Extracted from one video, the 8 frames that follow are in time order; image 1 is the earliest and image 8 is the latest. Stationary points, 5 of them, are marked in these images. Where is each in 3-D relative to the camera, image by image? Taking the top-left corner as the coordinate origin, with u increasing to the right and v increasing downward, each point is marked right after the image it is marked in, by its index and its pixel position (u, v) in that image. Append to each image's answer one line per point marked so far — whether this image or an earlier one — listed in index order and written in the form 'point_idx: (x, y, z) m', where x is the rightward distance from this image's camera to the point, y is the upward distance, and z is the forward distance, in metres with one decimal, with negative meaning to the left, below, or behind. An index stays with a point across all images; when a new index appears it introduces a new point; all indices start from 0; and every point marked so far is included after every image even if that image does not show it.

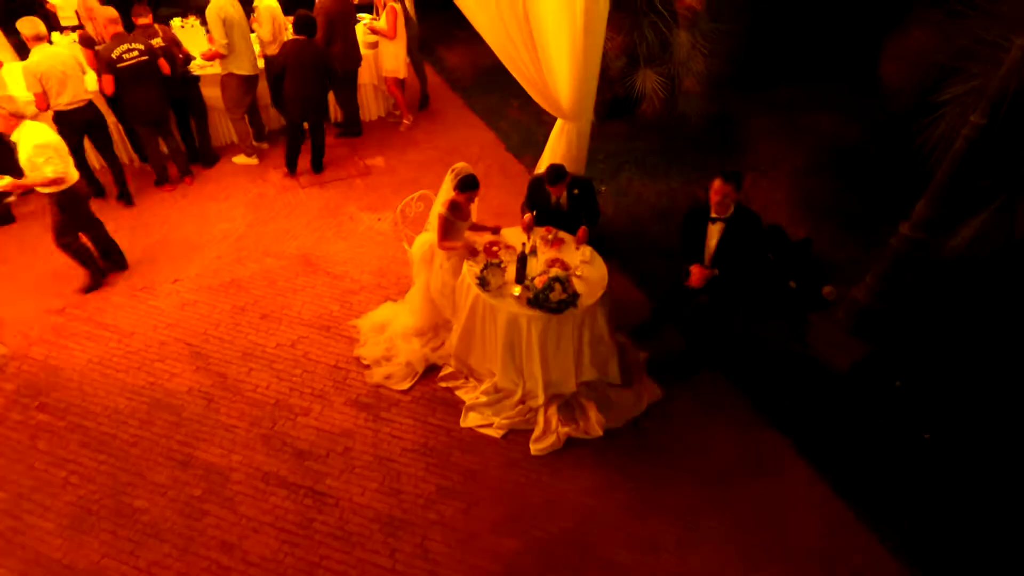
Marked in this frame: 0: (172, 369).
0: (-1.3, -0.3, +3.4) m
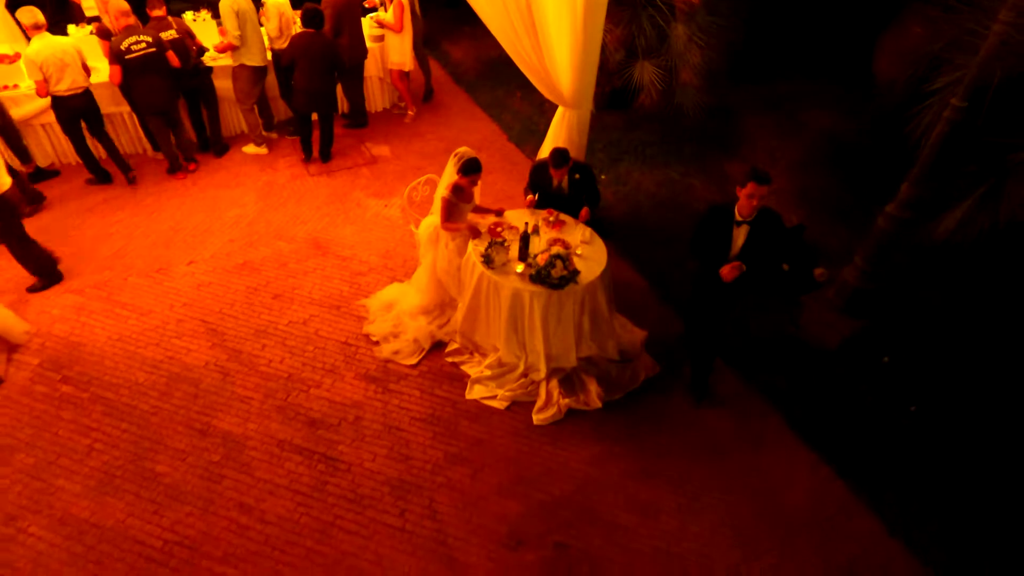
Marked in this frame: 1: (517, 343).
0: (-1.3, -0.2, +3.5) m
1: (0.0, -0.2, +3.3) m
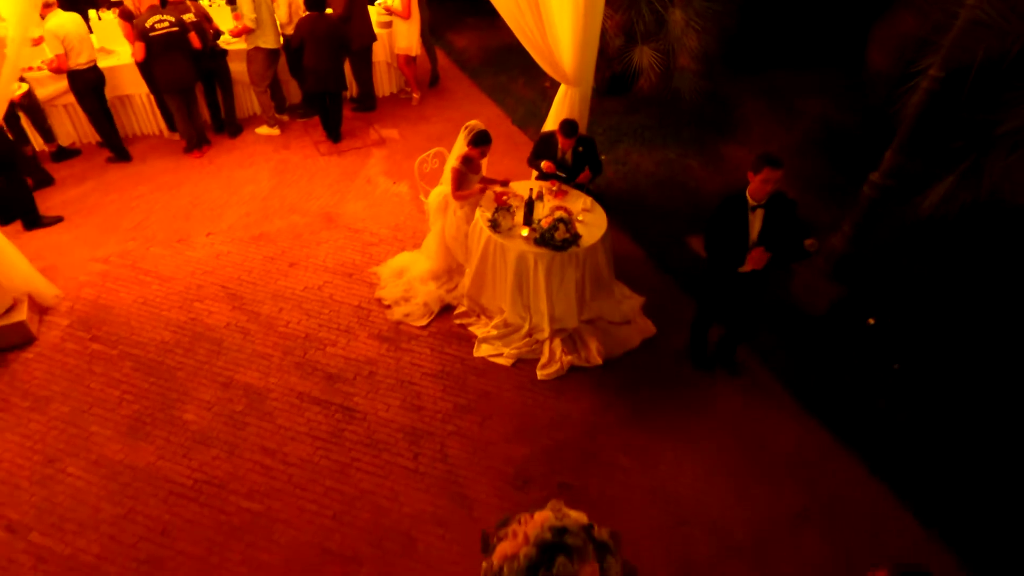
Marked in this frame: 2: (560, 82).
0: (-1.2, -0.1, +3.7) m
1: (0.0, -0.1, +3.5) m
2: (+0.2, +1.0, +4.1) m
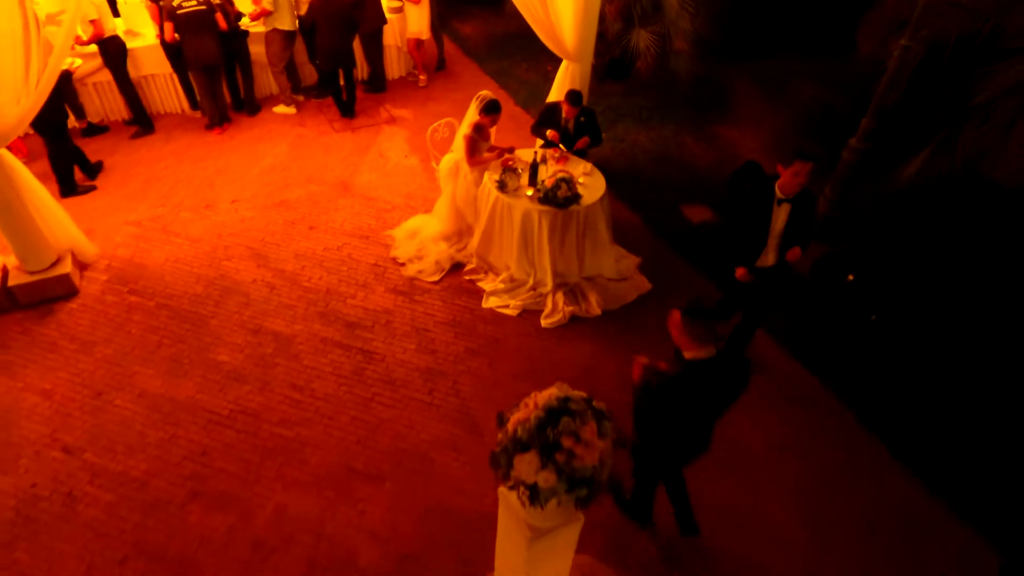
0: (-1.2, +0.1, +4.0) m
1: (+0.1, +0.1, +3.8) m
2: (+0.2, +1.1, +4.4) m
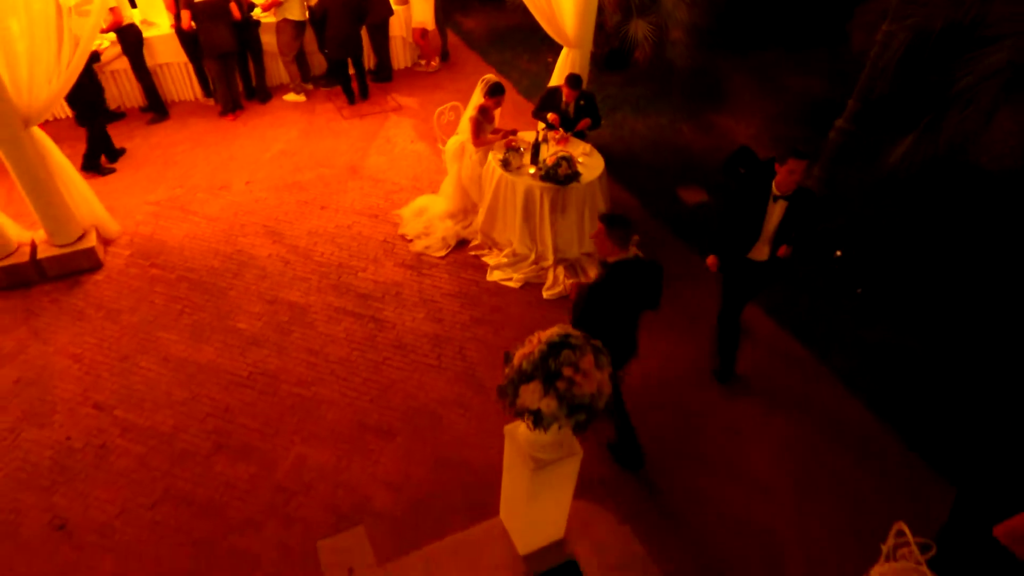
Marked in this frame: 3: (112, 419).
0: (-1.2, +0.2, +4.2) m
1: (+0.1, +0.2, +4.0) m
2: (+0.3, +1.3, +4.6) m
3: (-1.4, -0.5, +3.1) m
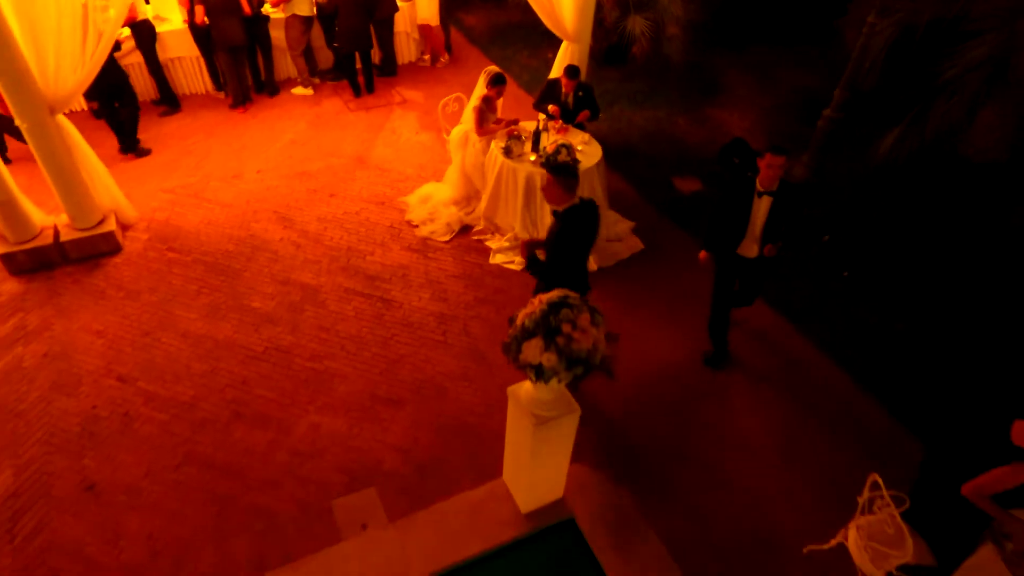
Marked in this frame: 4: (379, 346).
0: (-1.2, +0.3, +4.3) m
1: (+0.1, +0.3, +4.2) m
2: (+0.3, +1.3, +4.8) m
3: (-1.4, -0.4, +3.3) m
4: (-0.5, -0.2, +3.6) m
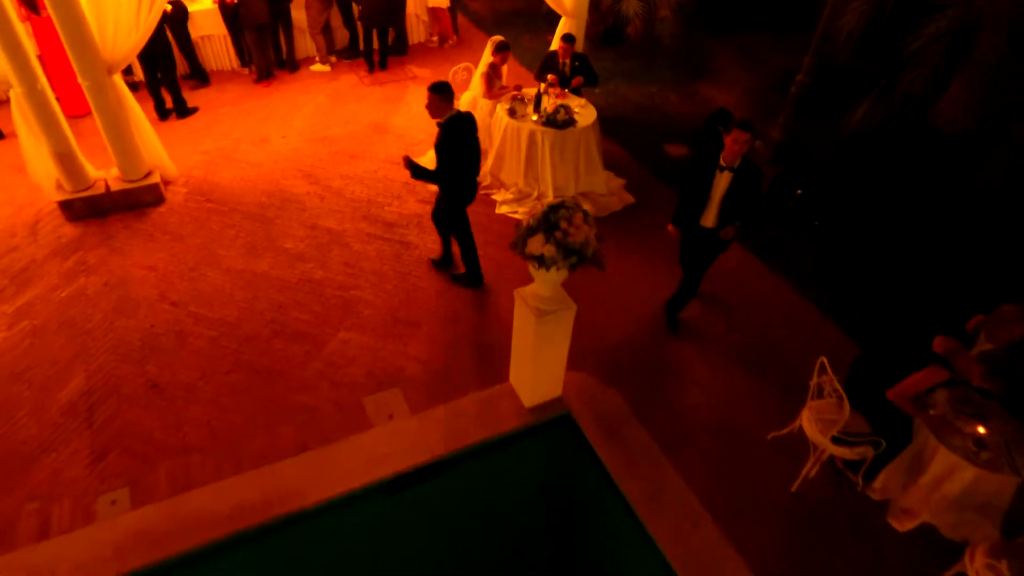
0: (-1.2, +0.6, +4.8) m
1: (+0.1, +0.6, +4.6) m
2: (+0.3, +1.6, +5.3) m
3: (-1.4, -0.1, +3.7) m
4: (-0.5, 0.0, +4.0) m
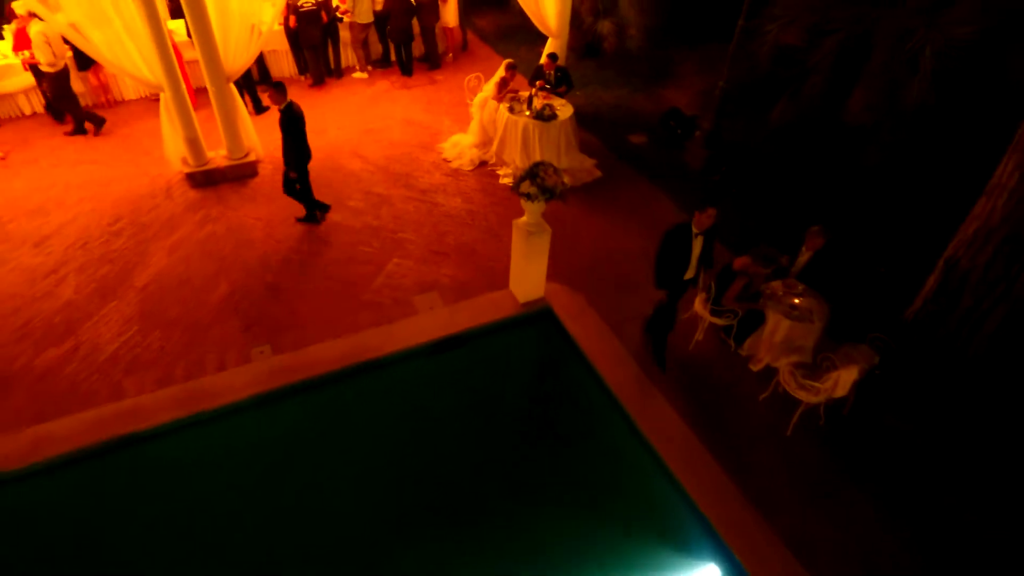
0: (-1.2, +0.9, +6.5) m
1: (+0.1, +0.9, +6.3) m
2: (+0.3, +2.0, +7.0) m
3: (-1.4, +0.3, +5.4) m
4: (-0.5, +0.4, +5.7) m
